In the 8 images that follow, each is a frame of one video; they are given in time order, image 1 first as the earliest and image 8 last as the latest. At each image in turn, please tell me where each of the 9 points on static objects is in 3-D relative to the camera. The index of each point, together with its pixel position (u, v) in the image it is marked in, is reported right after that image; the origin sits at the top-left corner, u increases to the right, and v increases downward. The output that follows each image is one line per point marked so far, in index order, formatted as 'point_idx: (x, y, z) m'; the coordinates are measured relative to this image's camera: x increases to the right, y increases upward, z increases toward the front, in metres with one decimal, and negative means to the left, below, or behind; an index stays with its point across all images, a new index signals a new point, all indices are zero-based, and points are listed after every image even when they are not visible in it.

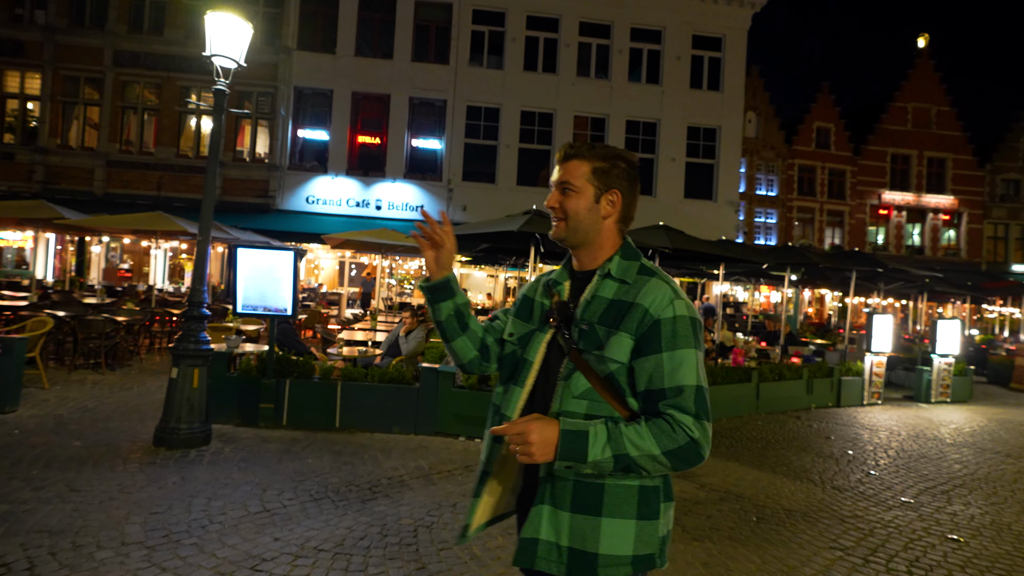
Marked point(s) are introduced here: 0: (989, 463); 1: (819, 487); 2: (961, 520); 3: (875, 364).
0: (+7.0, -2.5, +9.0) m
1: (+3.7, -2.4, +7.0) m
2: (+4.7, -2.3, +5.9) m
3: (+8.0, -1.8, +12.6) m
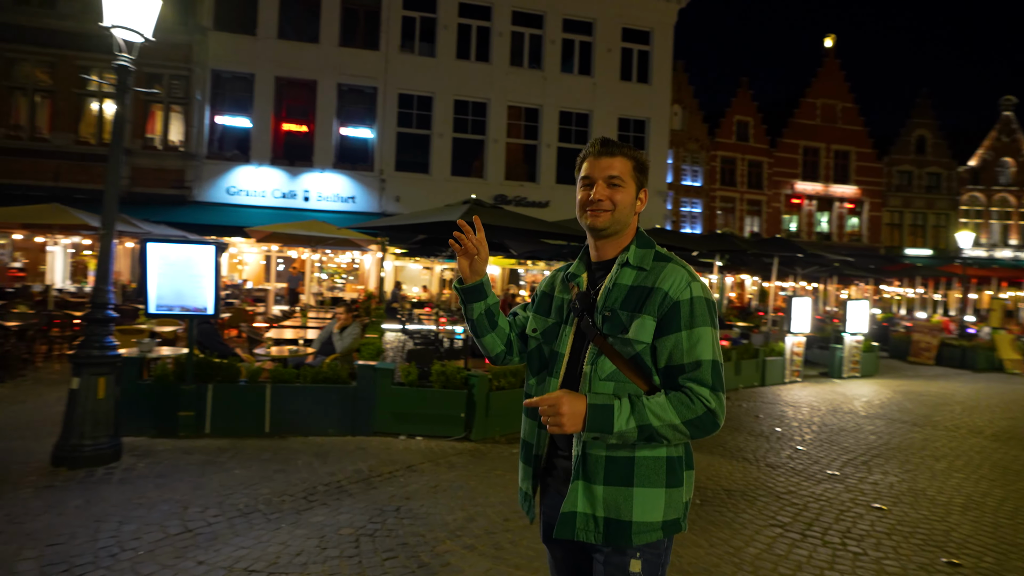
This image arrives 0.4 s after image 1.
0: (+6.1, -2.2, +9.6) m
1: (+3.0, -2.2, +7.2) m
2: (+4.1, -2.2, +6.3) m
3: (+6.6, -1.4, +13.3) m
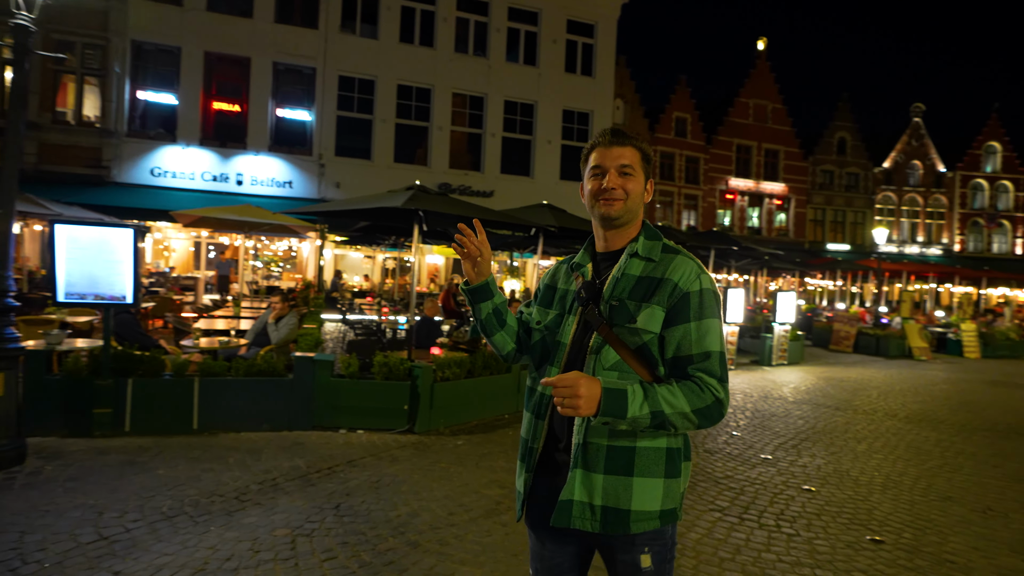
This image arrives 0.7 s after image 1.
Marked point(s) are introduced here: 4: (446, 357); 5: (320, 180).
0: (+5.1, -2.0, +10.1) m
1: (+2.3, -2.1, +7.4) m
2: (+3.5, -2.1, +6.6) m
3: (+5.3, -1.2, +13.8) m
4: (-1.0, -1.1, +8.6) m
5: (-6.8, +3.8, +19.9) m
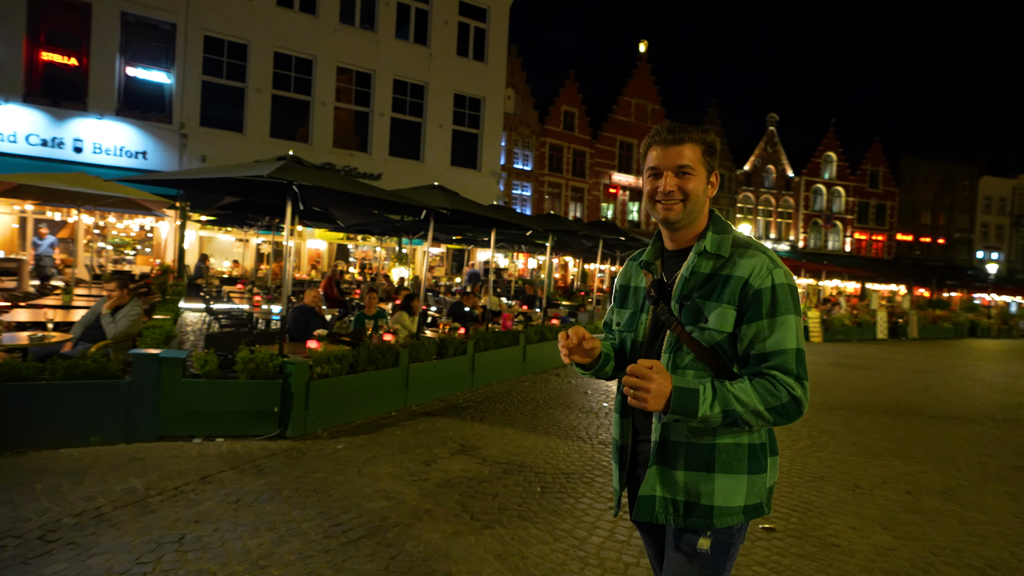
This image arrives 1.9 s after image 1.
0: (+3.1, -1.9, +10.4) m
1: (+0.9, -2.0, +7.2) m
2: (+2.3, -1.9, +6.6) m
3: (+2.6, -1.0, +14.1) m
4: (-2.6, -0.9, +7.7) m
5: (-10.4, +4.3, +17.5) m
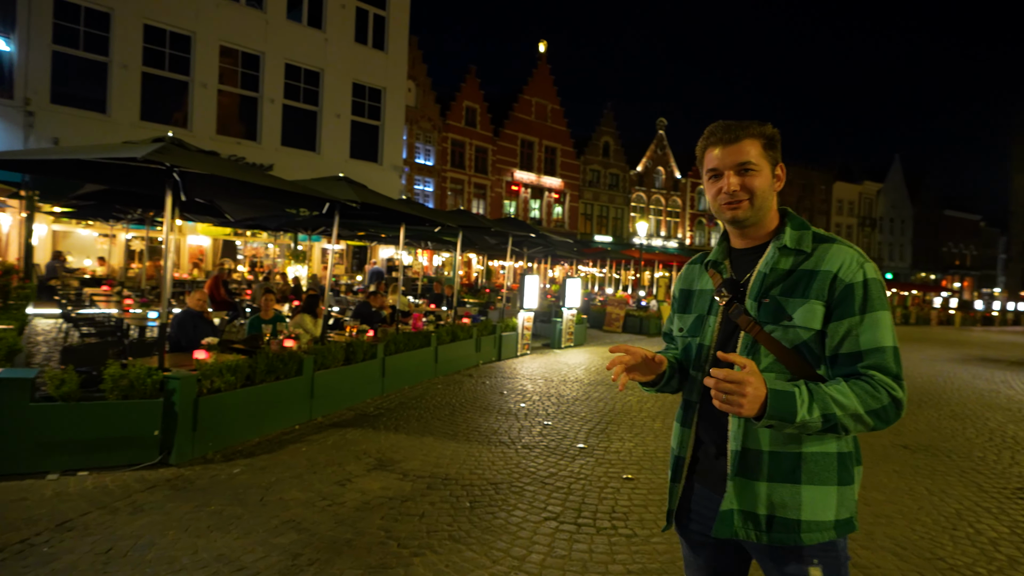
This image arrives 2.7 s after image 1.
0: (+1.5, -1.8, +10.4) m
1: (-0.1, -1.9, +6.9) m
2: (+1.4, -1.9, +6.5) m
3: (+0.4, -0.9, +13.9) m
4: (-3.6, -0.9, +6.8) m
5: (-13.1, +4.2, +15.0) m
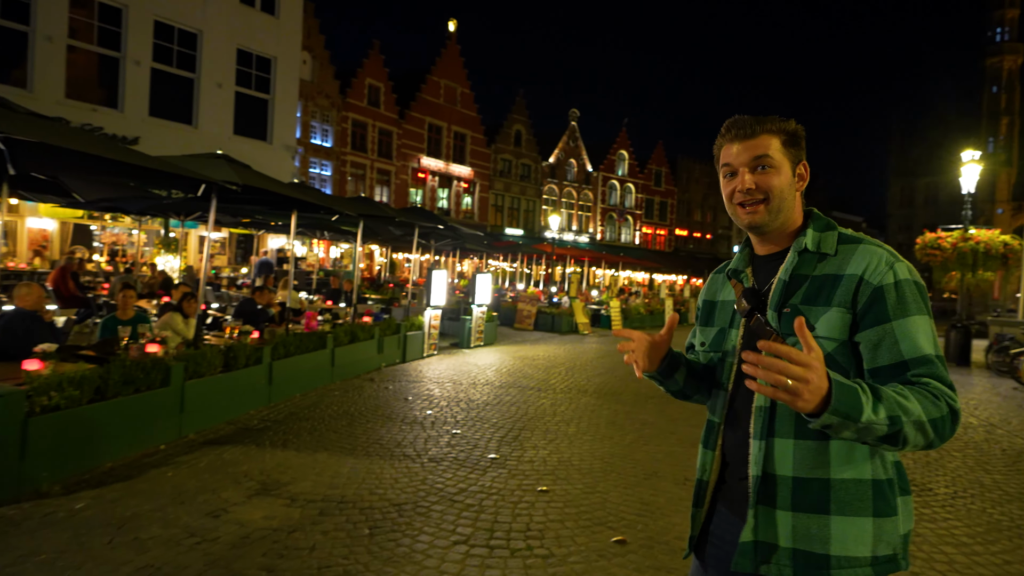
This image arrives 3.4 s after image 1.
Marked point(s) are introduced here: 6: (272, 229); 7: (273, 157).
0: (-0.1, -1.7, +10.0) m
1: (-1.1, -1.9, +6.3) m
2: (+0.4, -1.9, +6.2) m
3: (-1.9, -0.7, +13.3) m
4: (-4.6, -0.9, +5.5) m
5: (-15.3, +4.4, +12.0) m
6: (-7.2, +1.8, +16.9) m
7: (-8.5, +4.7, +20.1) m
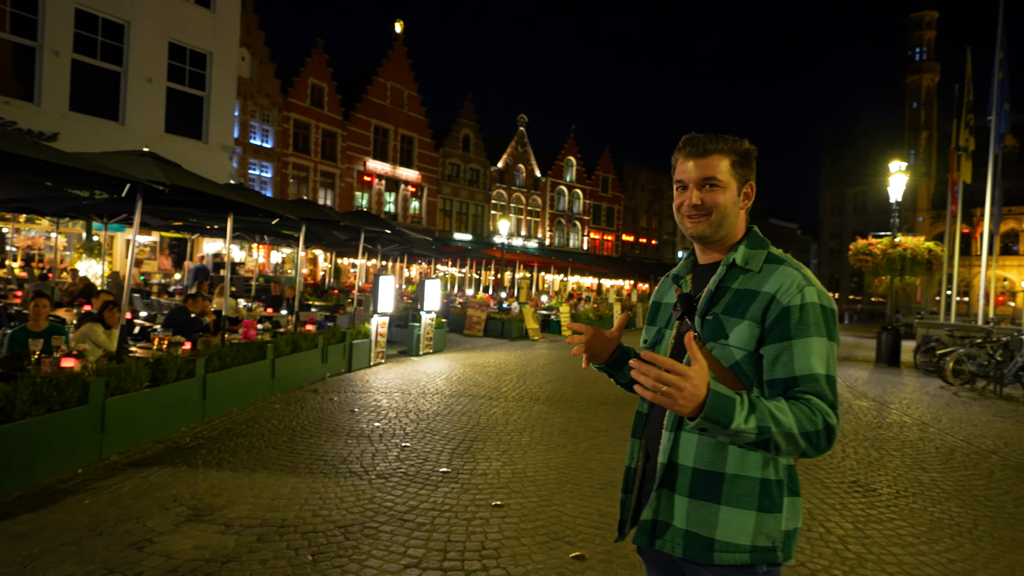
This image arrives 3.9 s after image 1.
0: (-1.0, -1.8, +9.8) m
1: (-1.6, -2.0, +6.0) m
2: (-0.2, -2.0, +6.0) m
3: (-3.0, -0.9, +12.9) m
4: (-5.0, -0.9, +5.0) m
5: (-16.3, +4.3, +10.5) m
6: (-8.7, +1.6, +16.0) m
7: (-10.3, +4.5, +19.2) m
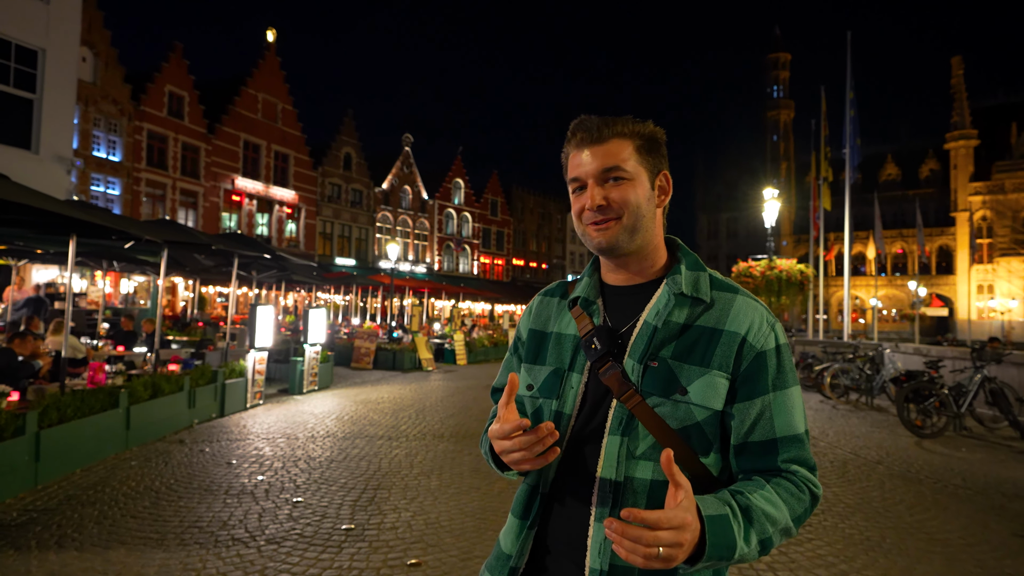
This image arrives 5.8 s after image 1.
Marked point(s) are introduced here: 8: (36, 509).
0: (-2.6, -2.3, +9.0) m
1: (-2.4, -2.3, +5.1) m
2: (-1.0, -2.3, +5.5) m
3: (-5.3, -1.5, +11.6) m
4: (-5.6, -1.3, +3.4) m
5: (-17.8, +3.5, +6.7) m
6: (-11.5, +0.7, +13.6) m
7: (-13.8, +3.5, +16.4) m
8: (-4.9, -2.3, +5.8) m
